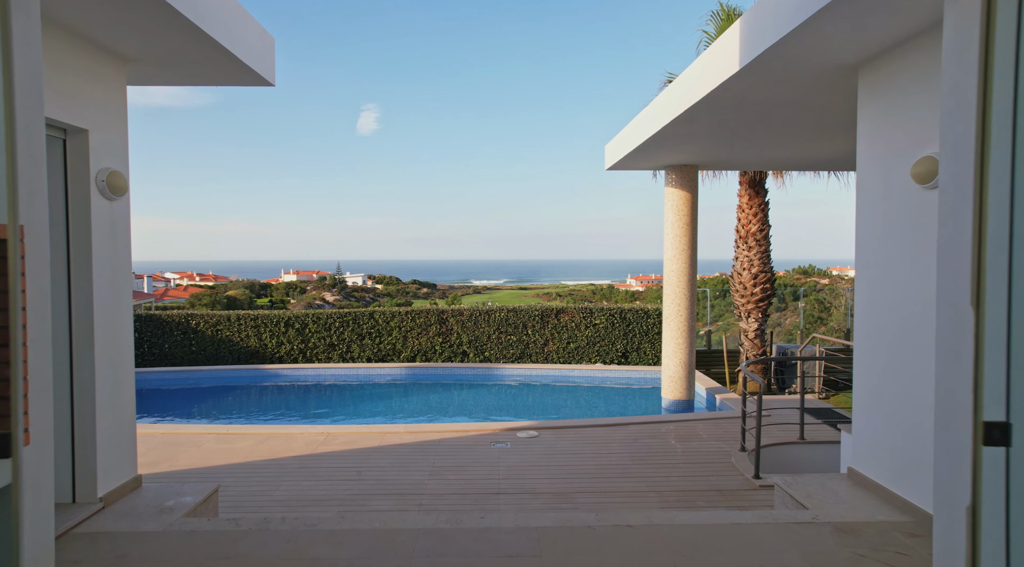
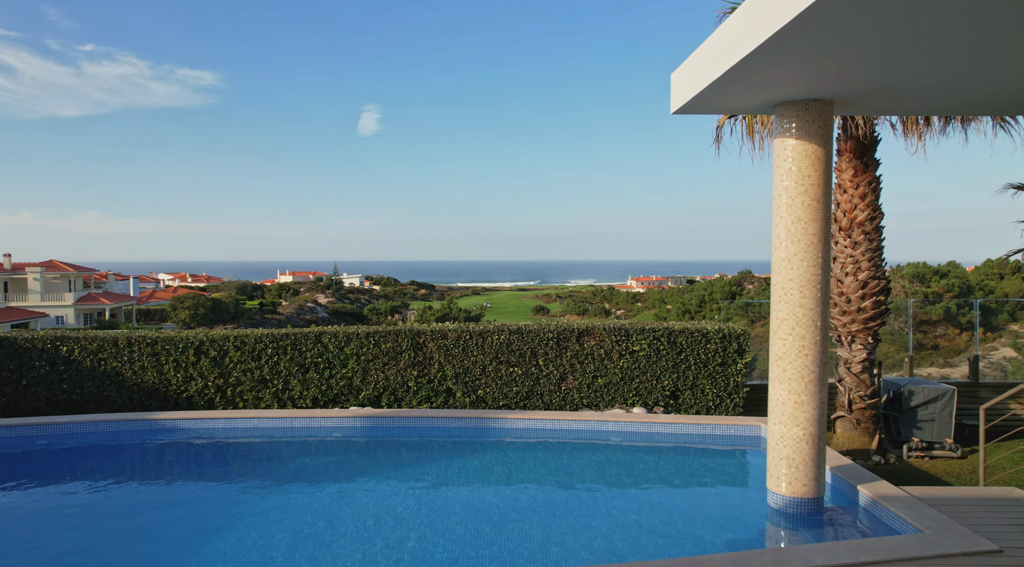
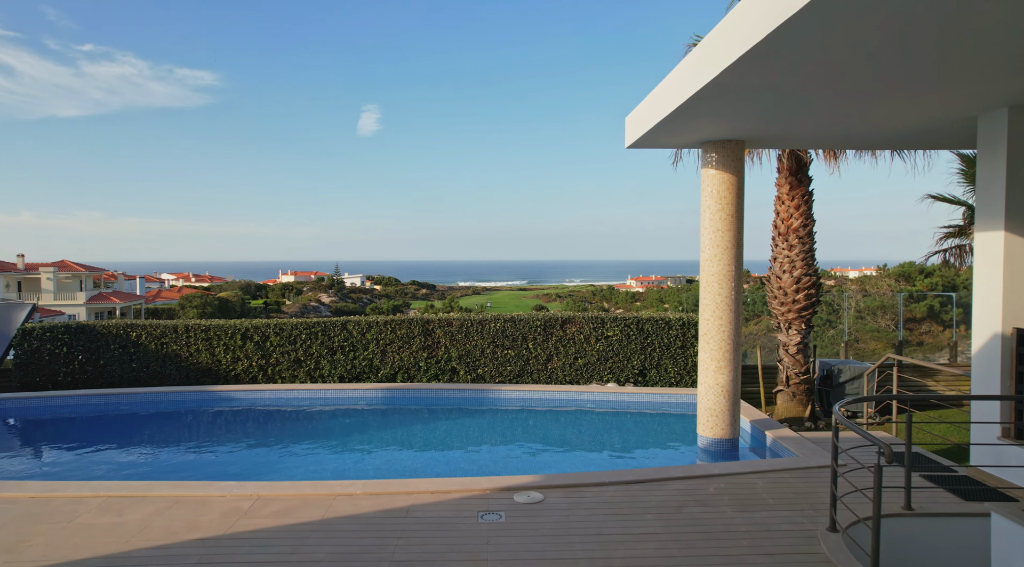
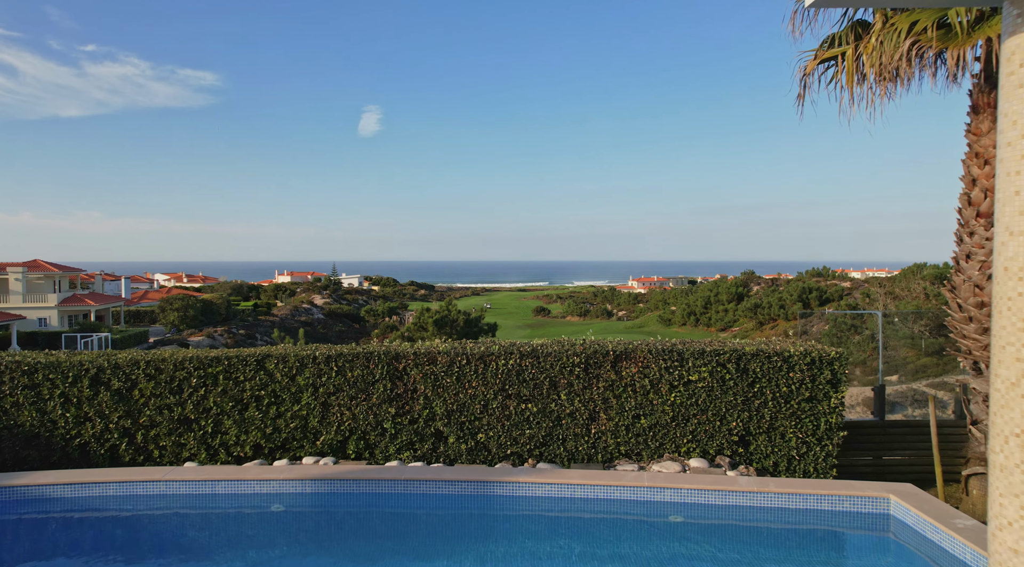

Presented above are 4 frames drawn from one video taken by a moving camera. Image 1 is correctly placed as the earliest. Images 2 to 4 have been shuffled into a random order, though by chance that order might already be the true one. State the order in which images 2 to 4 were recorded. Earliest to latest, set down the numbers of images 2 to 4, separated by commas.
3, 2, 4
